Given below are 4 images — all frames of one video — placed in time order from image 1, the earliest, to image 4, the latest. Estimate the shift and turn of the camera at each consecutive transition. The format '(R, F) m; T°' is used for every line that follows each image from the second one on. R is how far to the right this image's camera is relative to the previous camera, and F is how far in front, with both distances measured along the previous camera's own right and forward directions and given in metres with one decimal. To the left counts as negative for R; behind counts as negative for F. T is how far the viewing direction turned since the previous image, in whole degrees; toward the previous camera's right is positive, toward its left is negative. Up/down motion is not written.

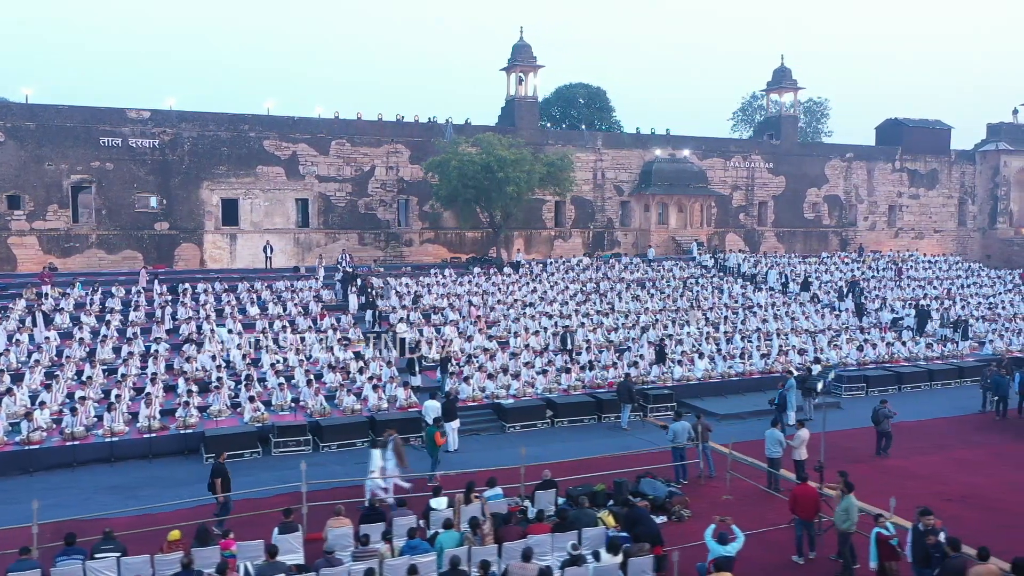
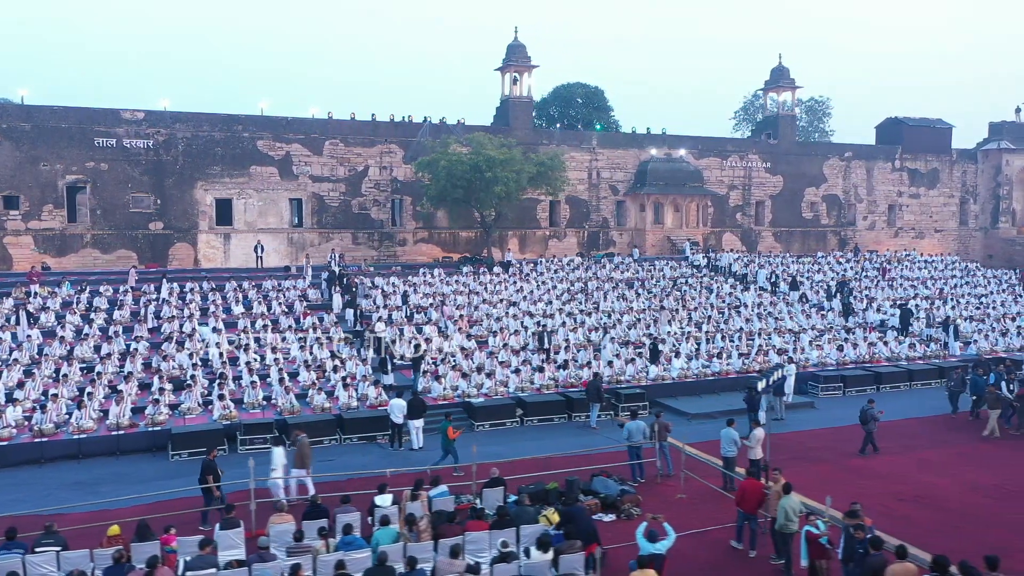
(+0.8, -0.1) m; -1°
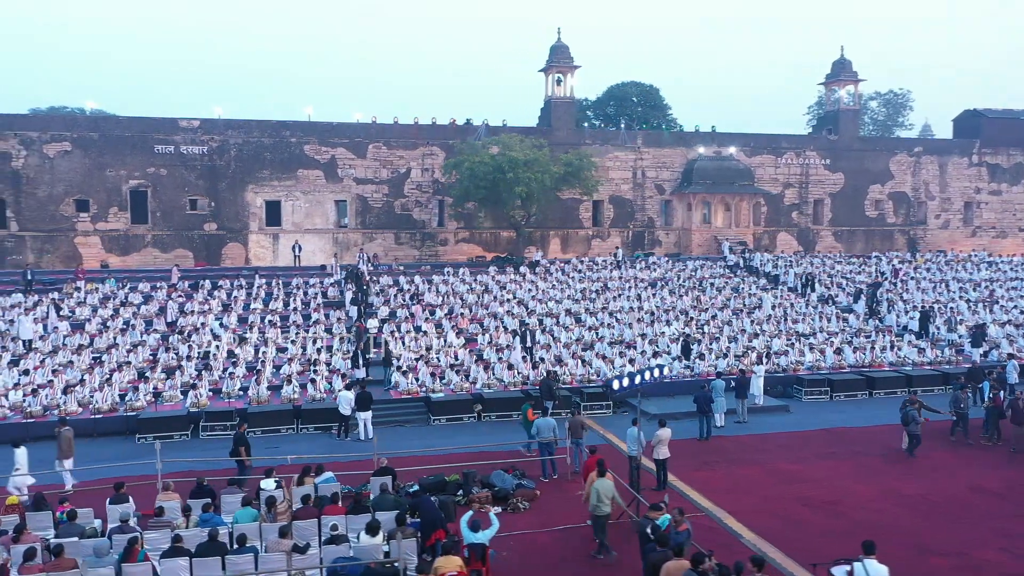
(+2.9, -0.2) m; -7°
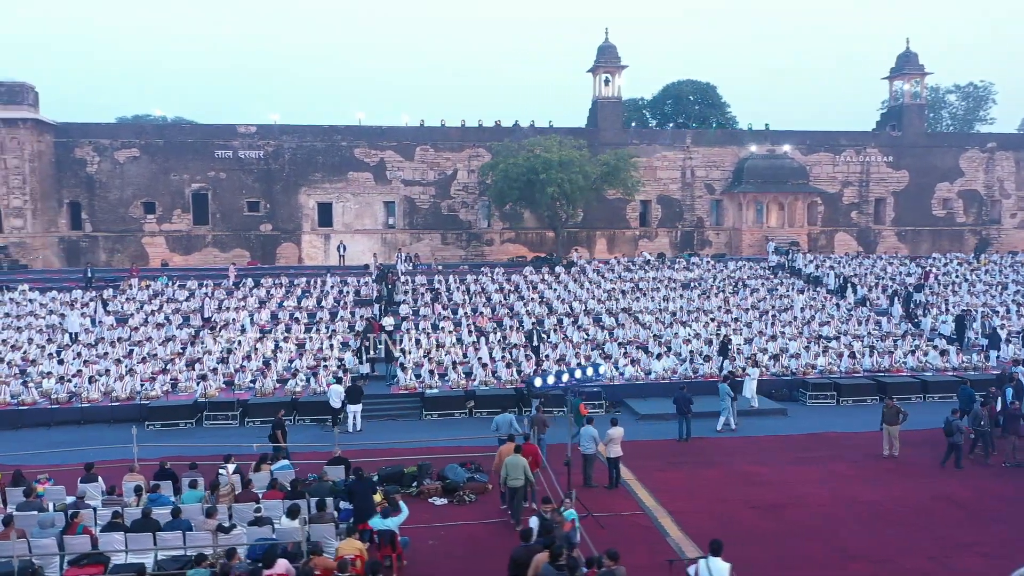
(+1.9, -0.2) m; -6°
